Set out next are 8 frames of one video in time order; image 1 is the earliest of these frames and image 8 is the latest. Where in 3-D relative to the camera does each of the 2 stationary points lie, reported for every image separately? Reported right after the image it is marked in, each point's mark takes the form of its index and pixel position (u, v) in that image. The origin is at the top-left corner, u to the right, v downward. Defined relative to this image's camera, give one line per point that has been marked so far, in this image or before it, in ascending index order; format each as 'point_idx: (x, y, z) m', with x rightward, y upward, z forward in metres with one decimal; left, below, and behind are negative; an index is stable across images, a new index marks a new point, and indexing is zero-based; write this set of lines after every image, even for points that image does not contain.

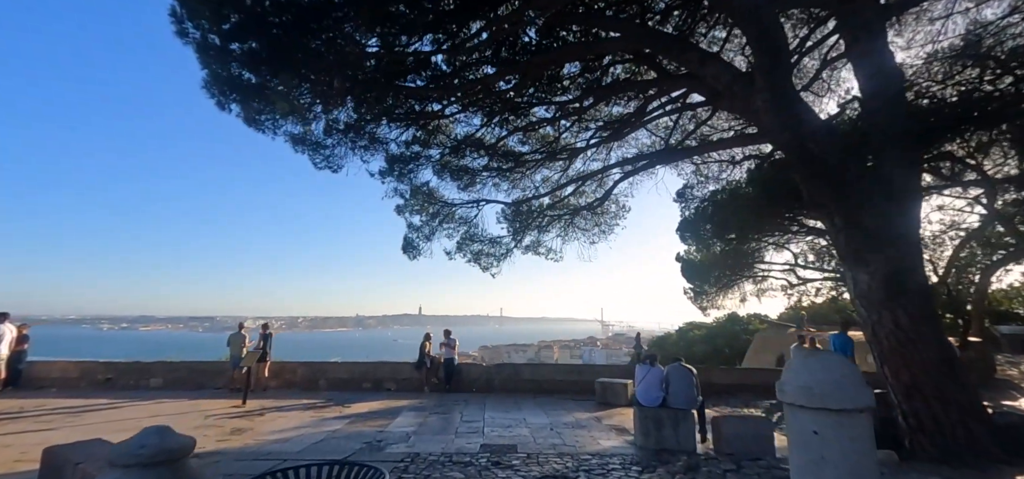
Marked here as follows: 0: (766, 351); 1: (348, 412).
0: (+7.3, -3.2, +13.8) m
1: (-2.2, -2.3, +6.3) m
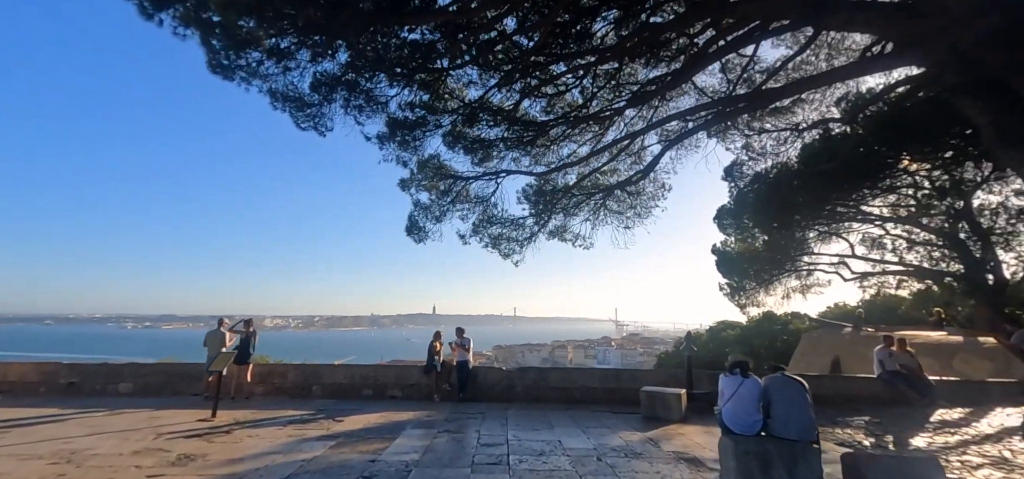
0: (+7.8, -2.9, +12.3) m
1: (-1.8, -2.0, +5.1) m
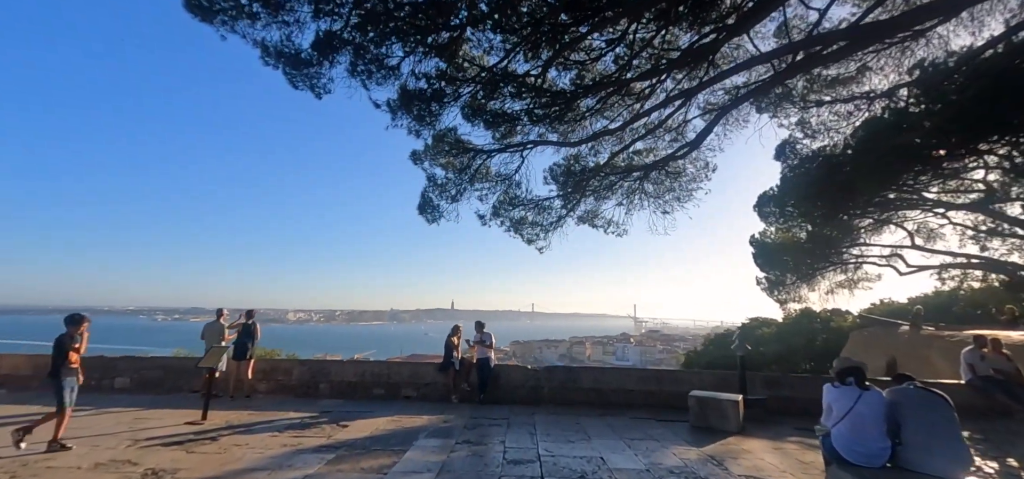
0: (+8.4, -2.7, +11.2) m
1: (-1.6, -1.8, +4.4) m
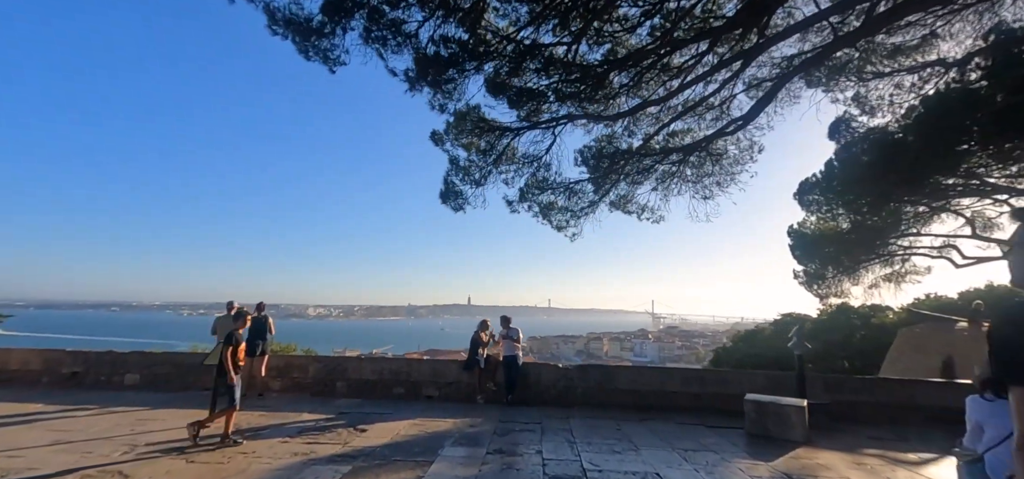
0: (+8.9, -2.5, +10.4) m
1: (-1.3, -1.7, +3.9) m
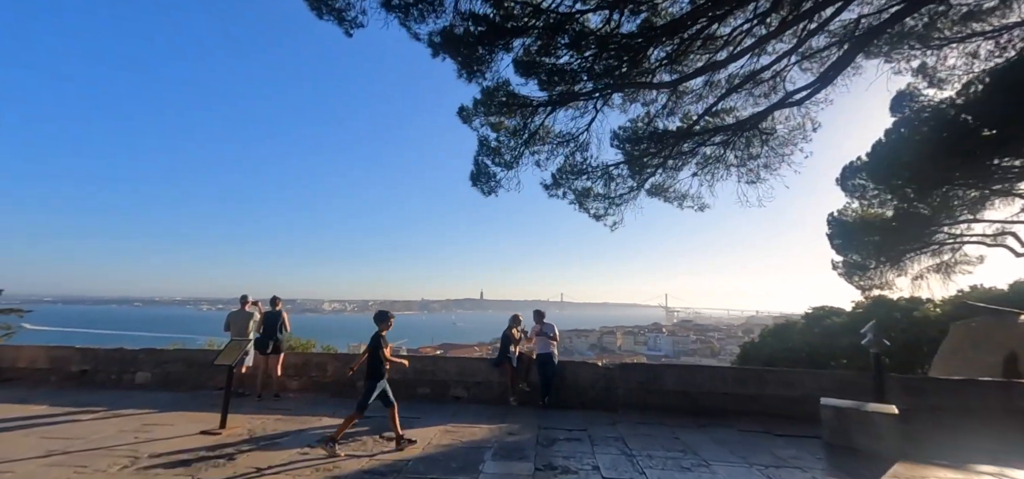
0: (+9.4, -2.2, +9.7) m
1: (-0.9, -1.6, +3.5) m
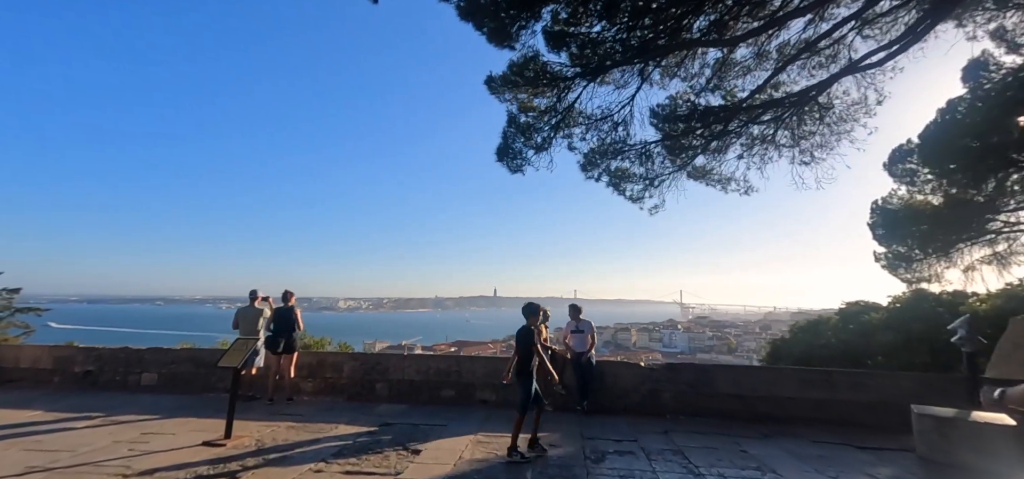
0: (+9.9, -2.0, +8.9) m
1: (-0.6, -1.5, +3.0) m
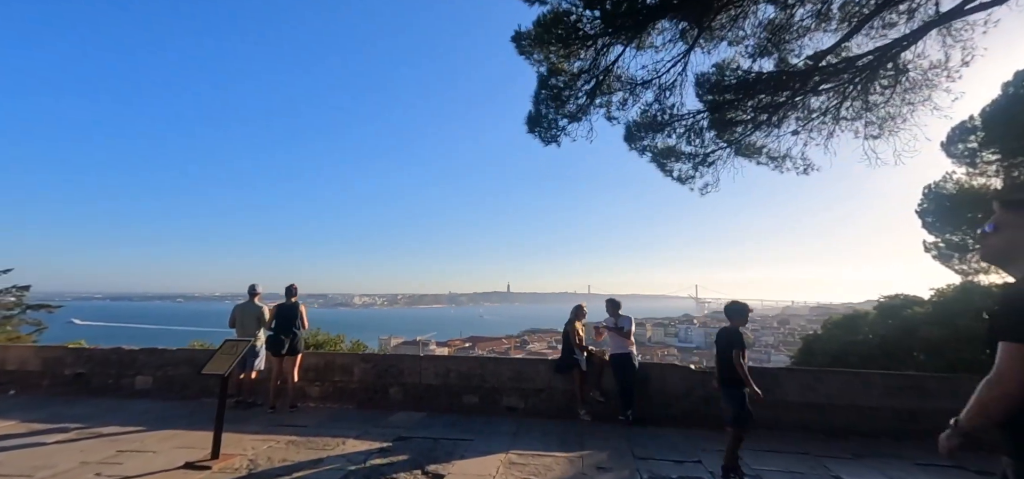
0: (+10.3, -1.7, +8.1) m
1: (-0.4, -1.3, +2.4) m
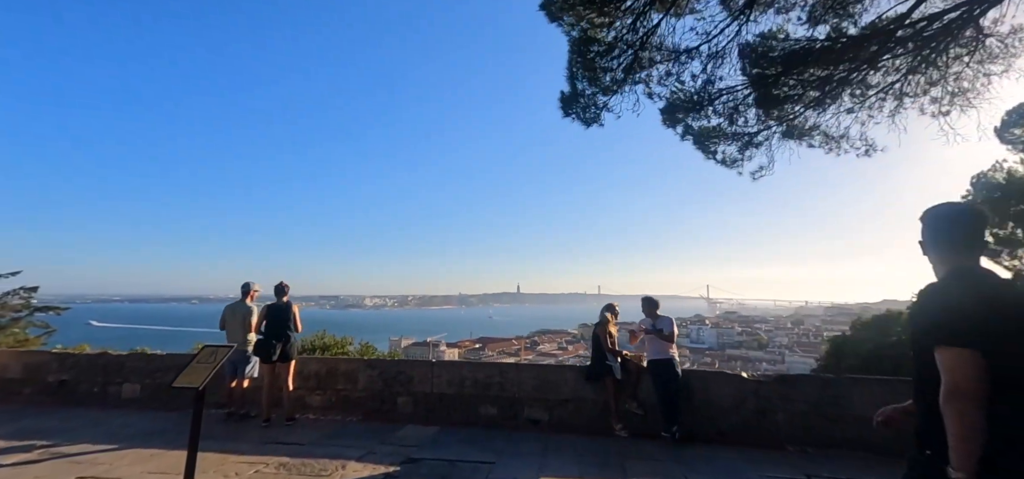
0: (+10.6, -1.6, +7.3) m
1: (-0.2, -1.3, +1.8) m
